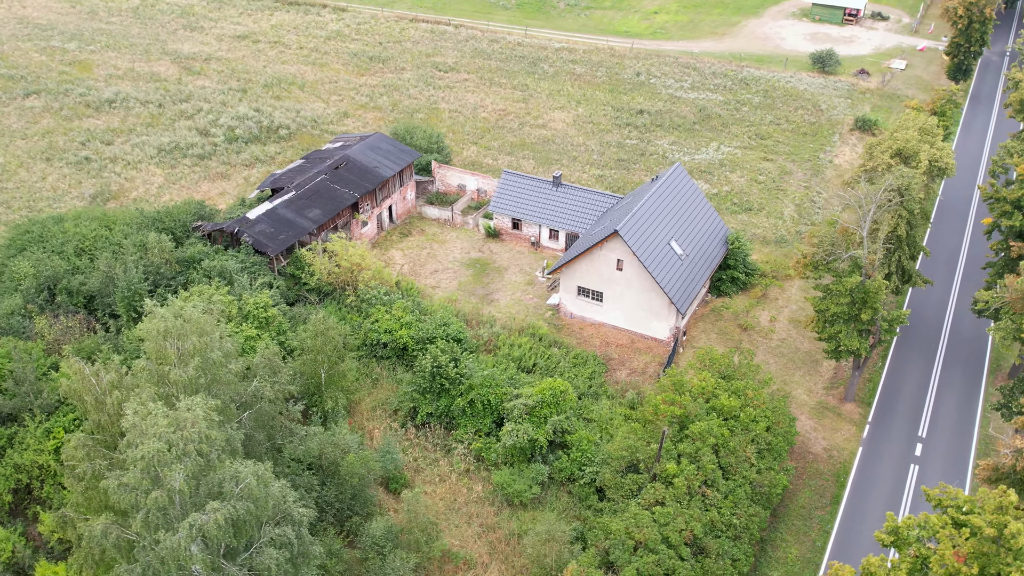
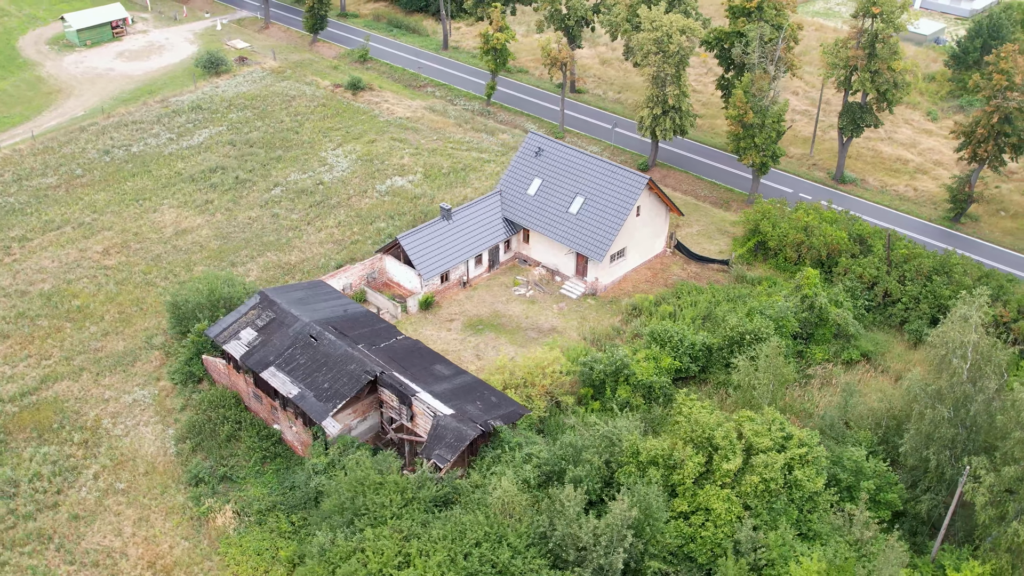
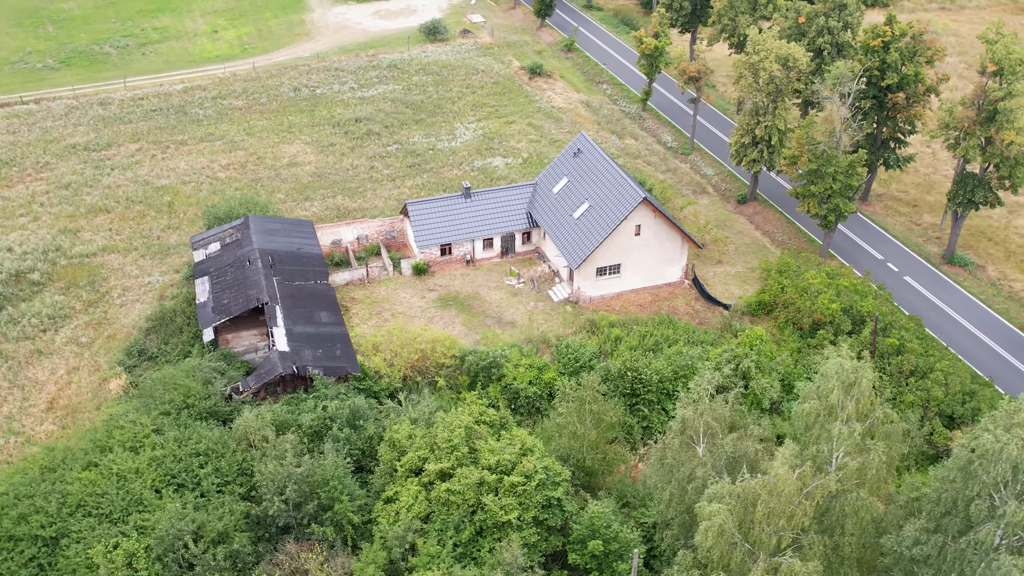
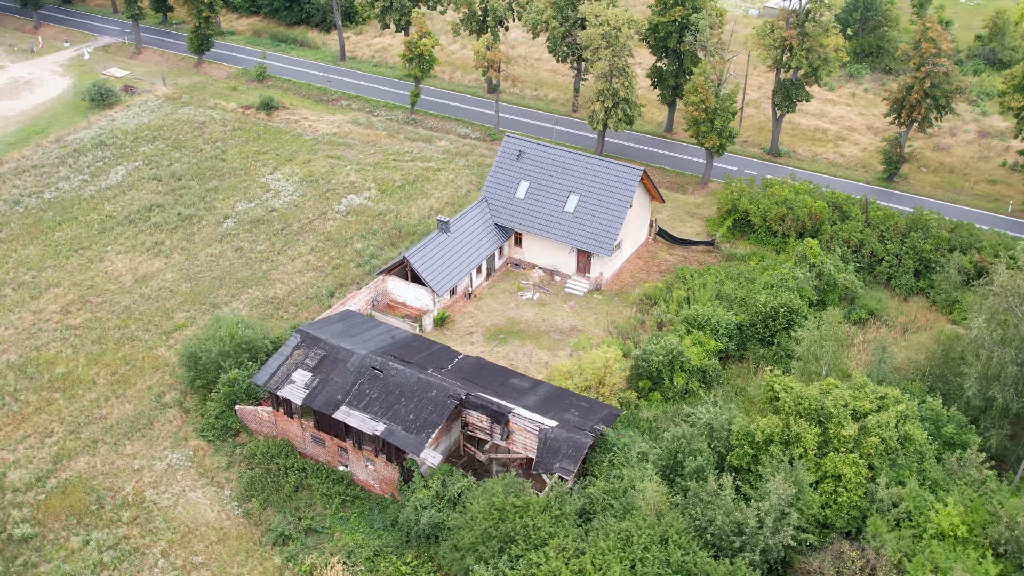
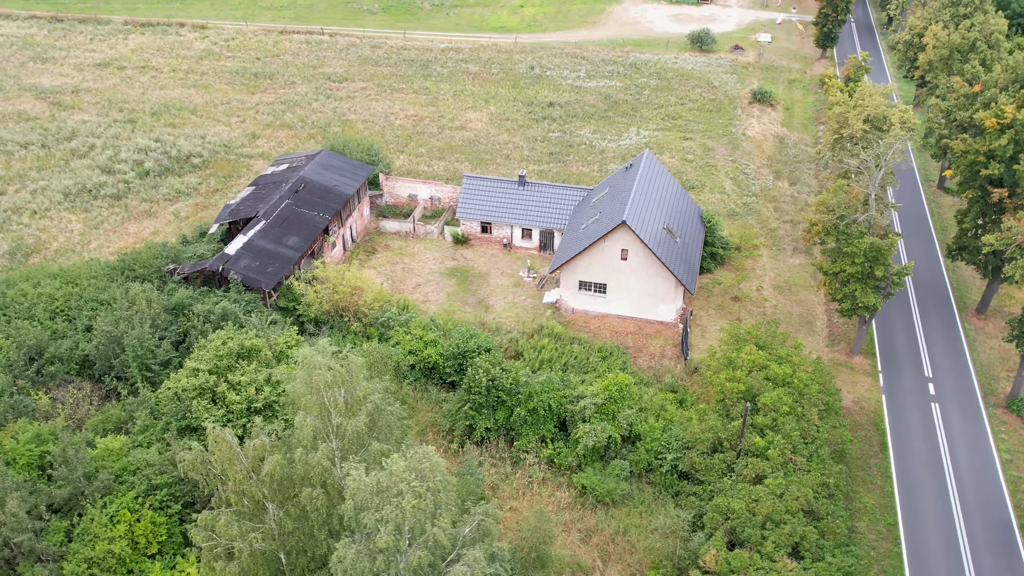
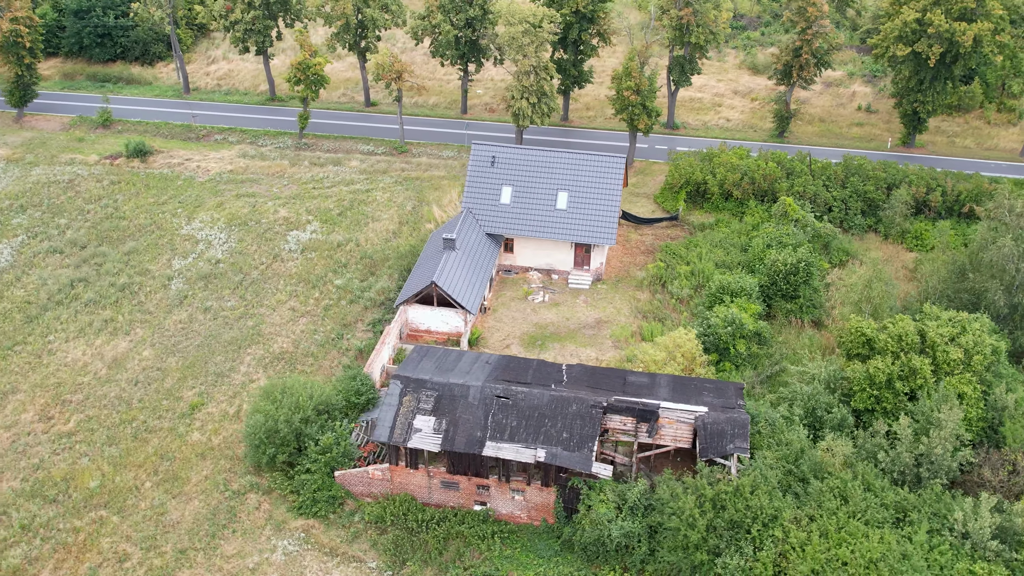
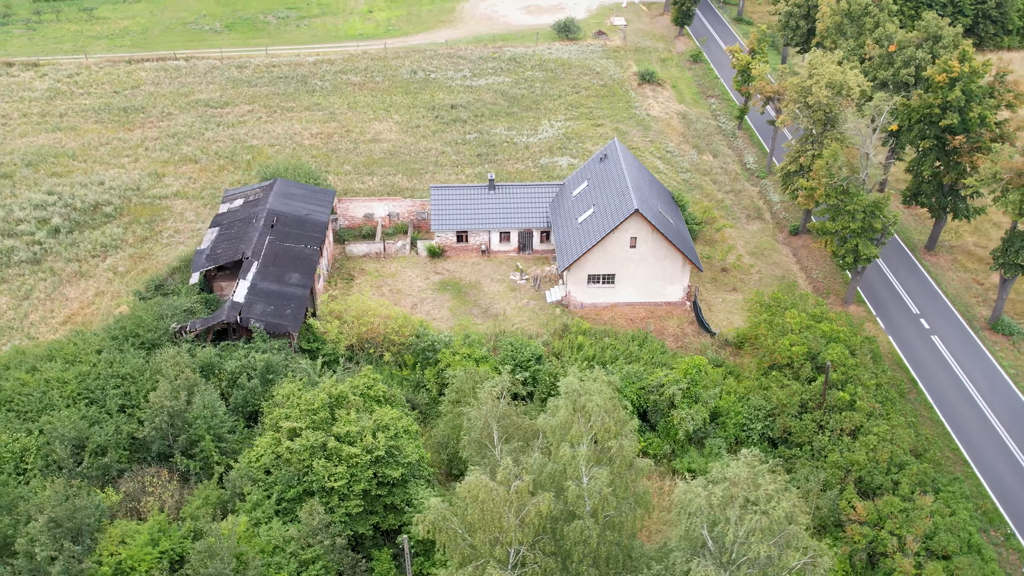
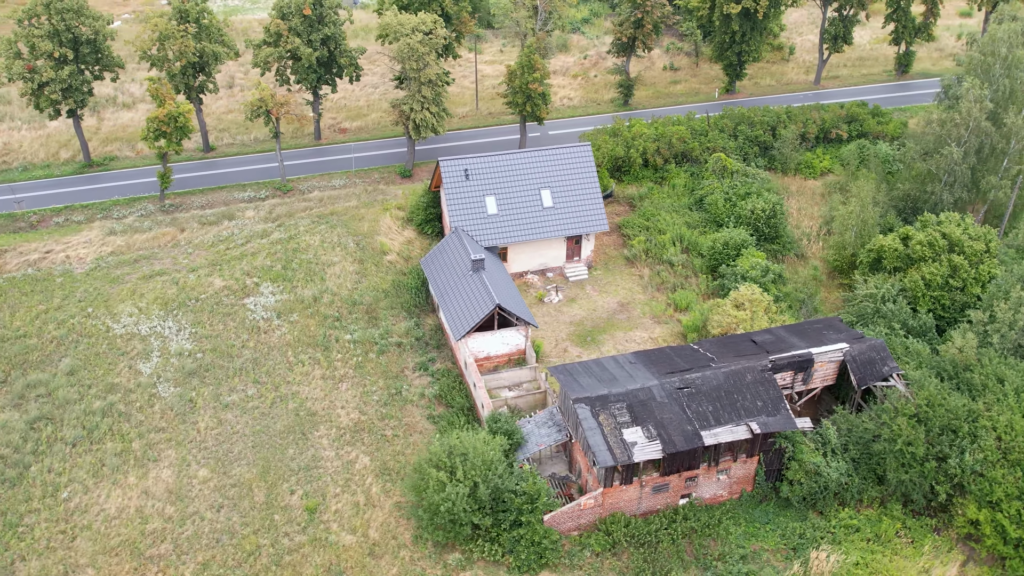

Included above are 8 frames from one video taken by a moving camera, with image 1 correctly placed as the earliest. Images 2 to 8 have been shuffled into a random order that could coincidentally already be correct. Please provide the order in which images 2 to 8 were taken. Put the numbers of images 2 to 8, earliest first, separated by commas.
5, 7, 3, 2, 4, 6, 8
